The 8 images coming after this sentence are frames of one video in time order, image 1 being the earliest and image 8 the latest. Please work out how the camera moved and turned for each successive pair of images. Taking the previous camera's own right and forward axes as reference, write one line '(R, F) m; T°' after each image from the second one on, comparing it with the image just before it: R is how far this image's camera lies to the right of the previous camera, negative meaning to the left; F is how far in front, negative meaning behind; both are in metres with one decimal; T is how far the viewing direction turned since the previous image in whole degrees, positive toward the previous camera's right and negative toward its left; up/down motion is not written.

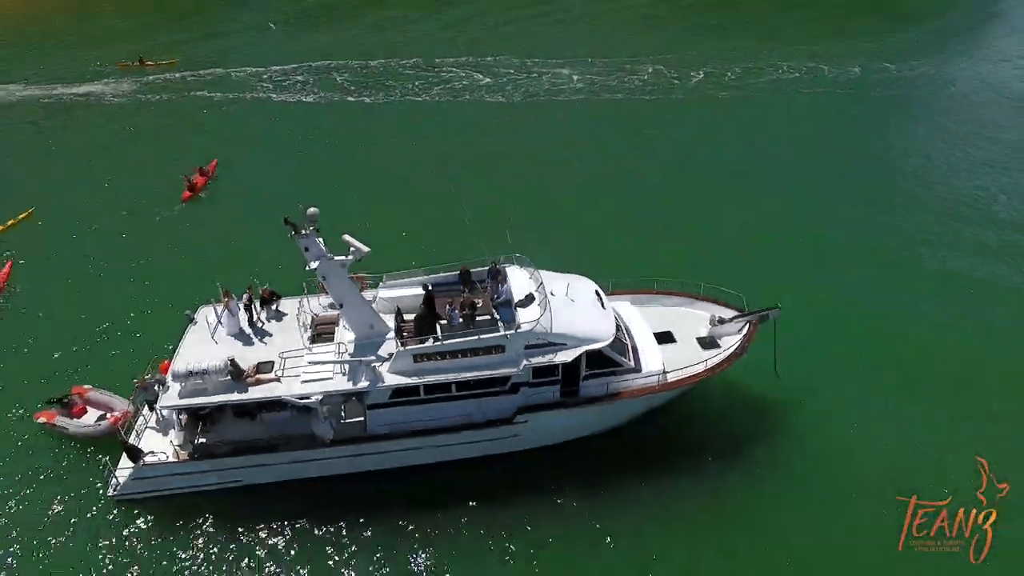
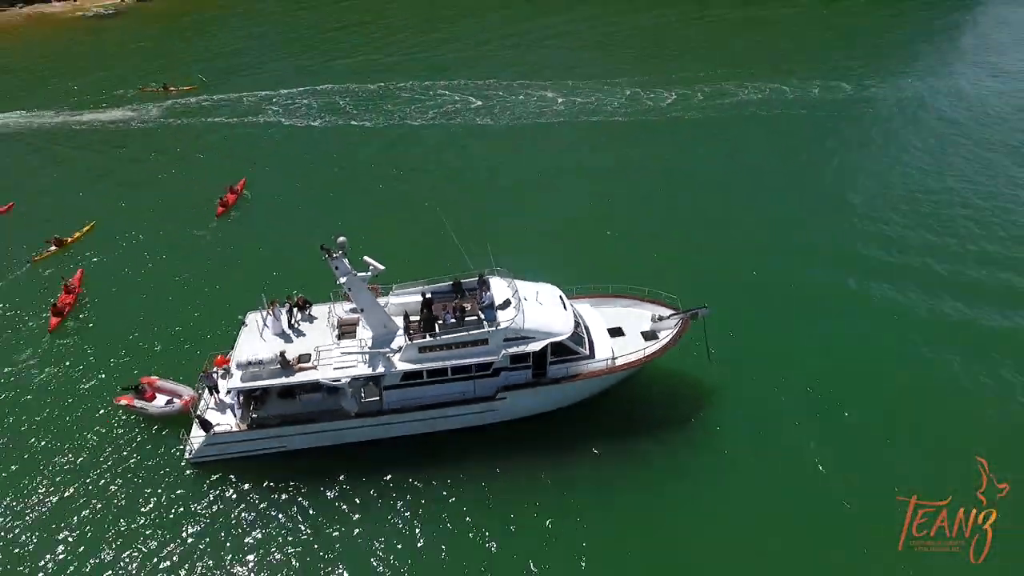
(+1.4, -3.3) m; -3°
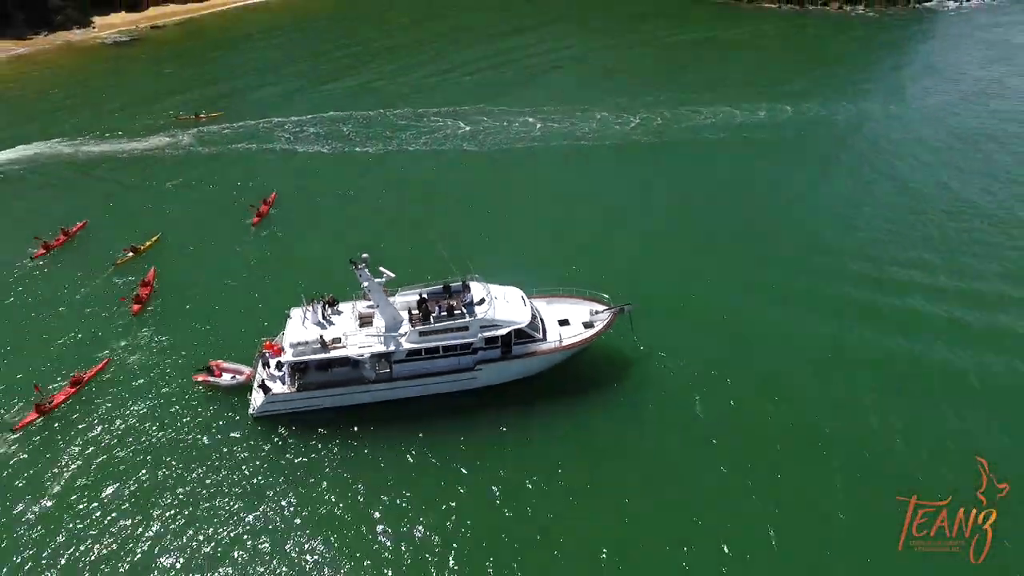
(+0.7, -6.0) m; +1°
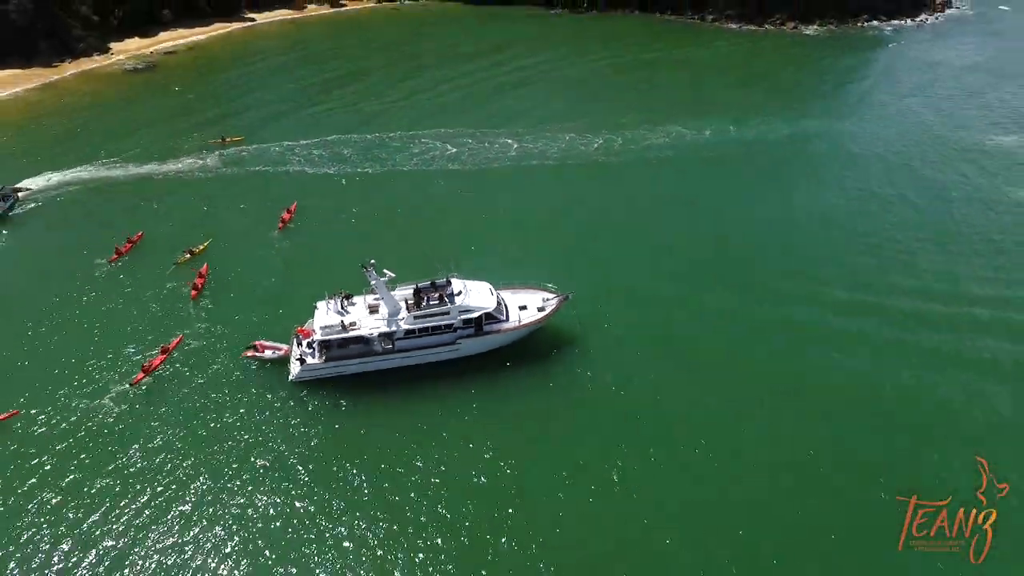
(+1.0, -7.6) m; +1°
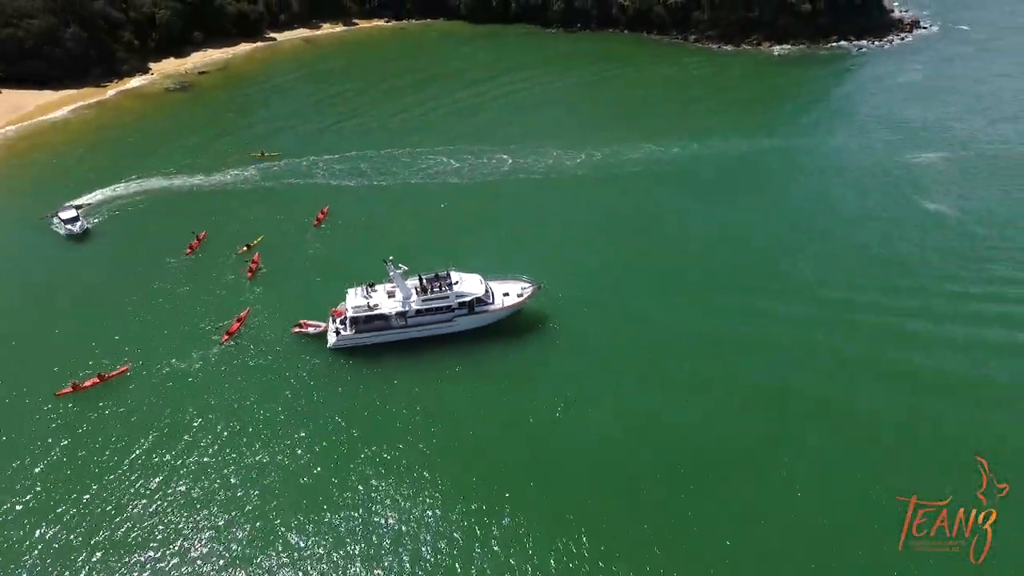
(+1.3, -9.2) m; 0°
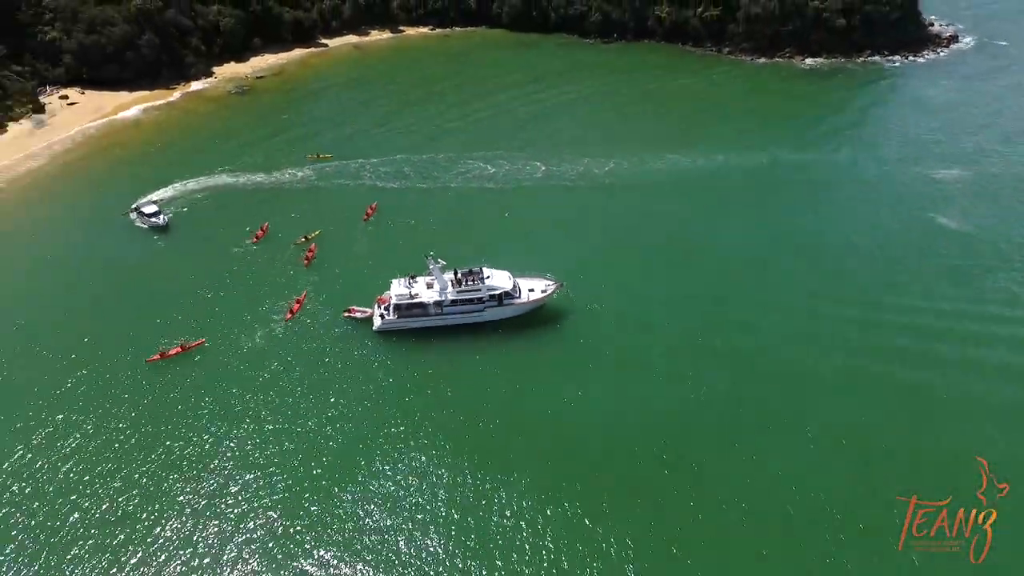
(+0.6, -4.8) m; -3°
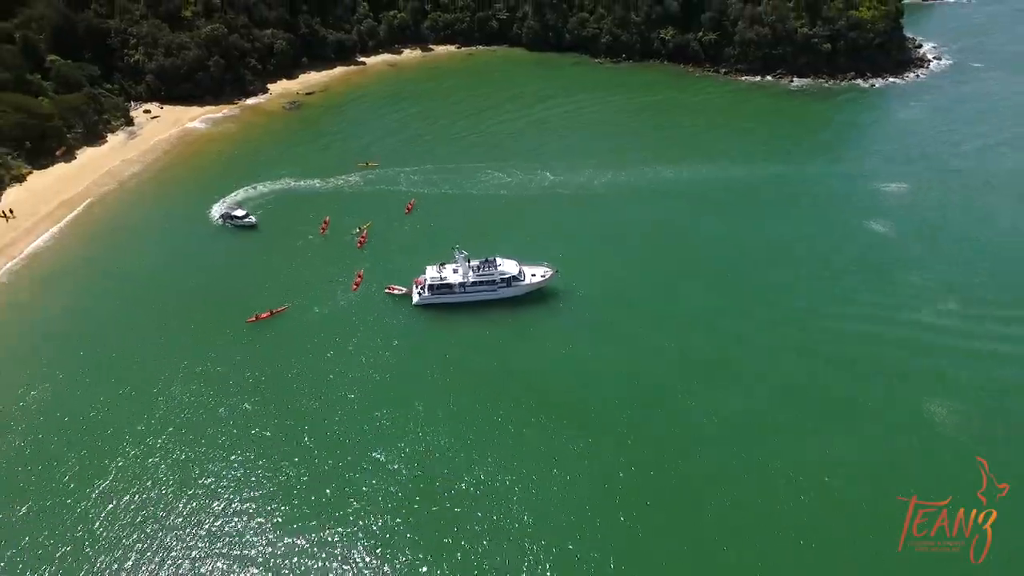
(+1.2, -13.5) m; -2°
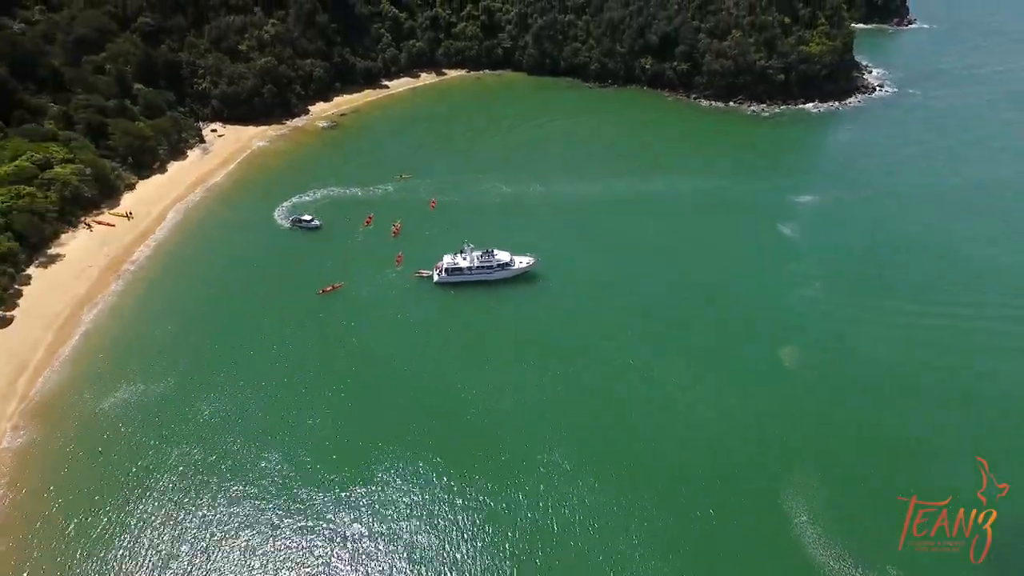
(+1.8, -22.2) m; -1°
